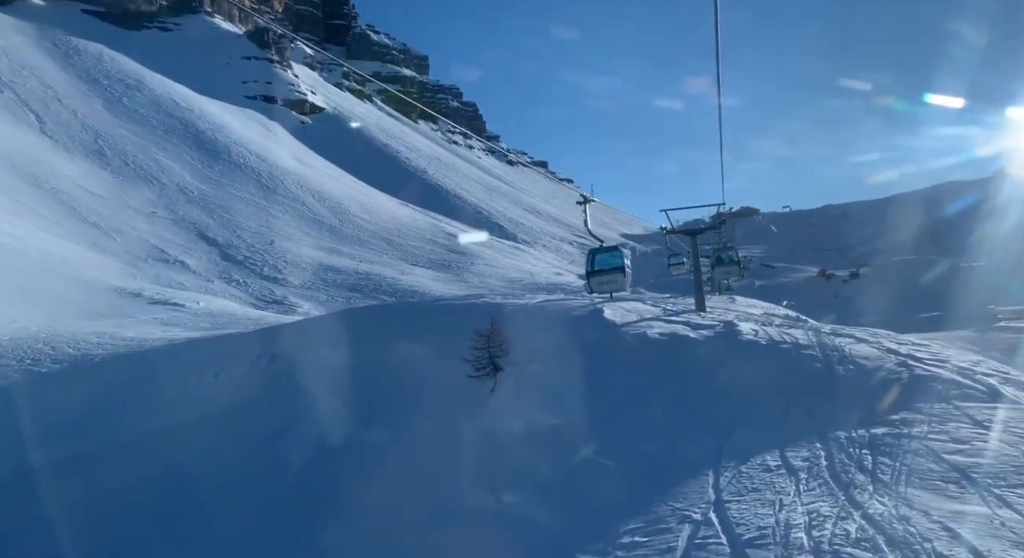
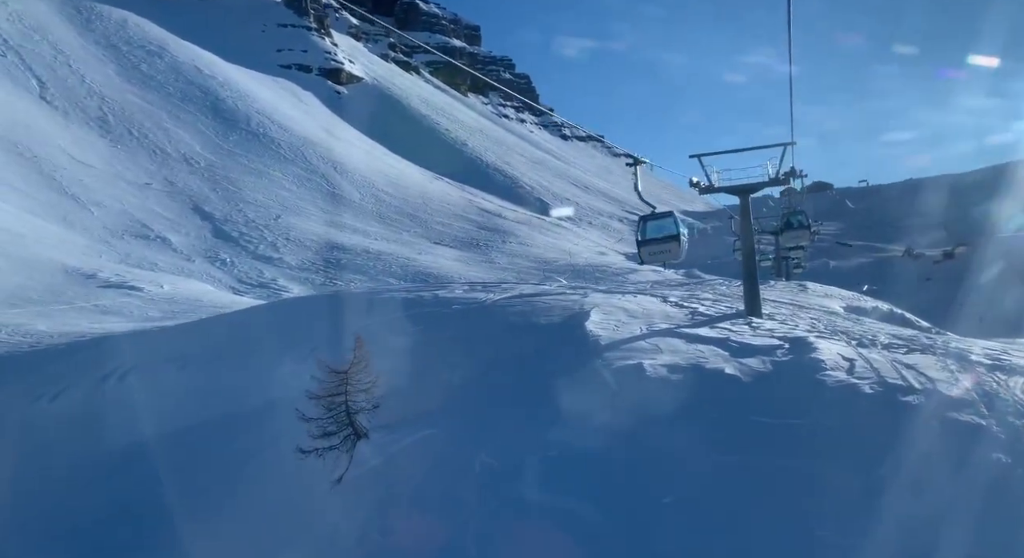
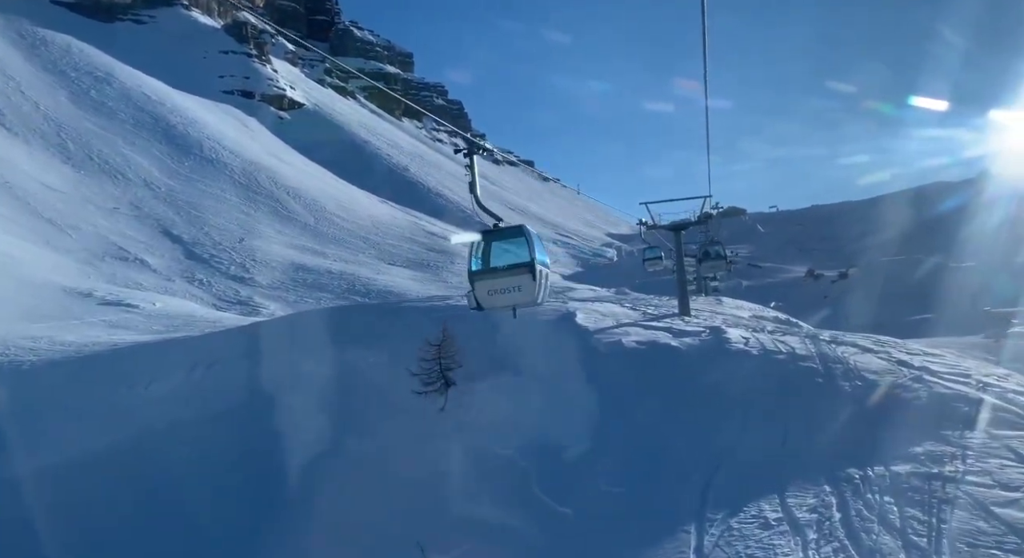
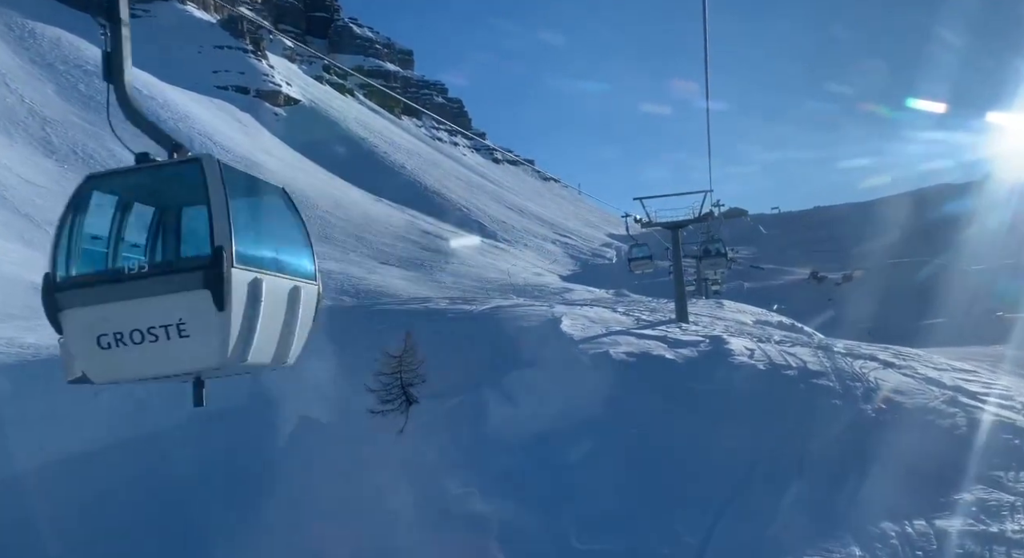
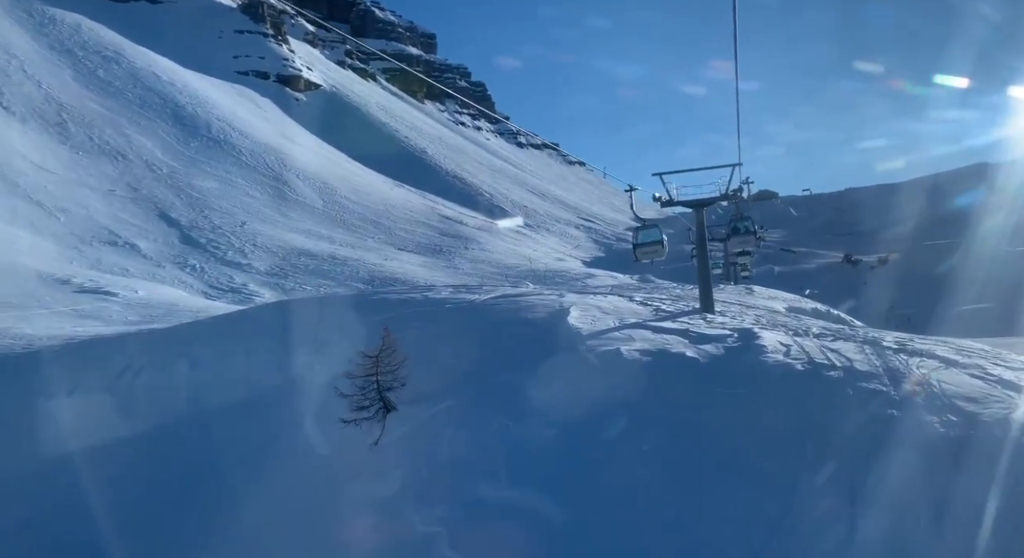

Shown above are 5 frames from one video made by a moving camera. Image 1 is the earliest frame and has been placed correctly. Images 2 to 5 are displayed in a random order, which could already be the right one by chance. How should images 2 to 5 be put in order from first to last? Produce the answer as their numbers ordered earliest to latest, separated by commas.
3, 4, 5, 2
